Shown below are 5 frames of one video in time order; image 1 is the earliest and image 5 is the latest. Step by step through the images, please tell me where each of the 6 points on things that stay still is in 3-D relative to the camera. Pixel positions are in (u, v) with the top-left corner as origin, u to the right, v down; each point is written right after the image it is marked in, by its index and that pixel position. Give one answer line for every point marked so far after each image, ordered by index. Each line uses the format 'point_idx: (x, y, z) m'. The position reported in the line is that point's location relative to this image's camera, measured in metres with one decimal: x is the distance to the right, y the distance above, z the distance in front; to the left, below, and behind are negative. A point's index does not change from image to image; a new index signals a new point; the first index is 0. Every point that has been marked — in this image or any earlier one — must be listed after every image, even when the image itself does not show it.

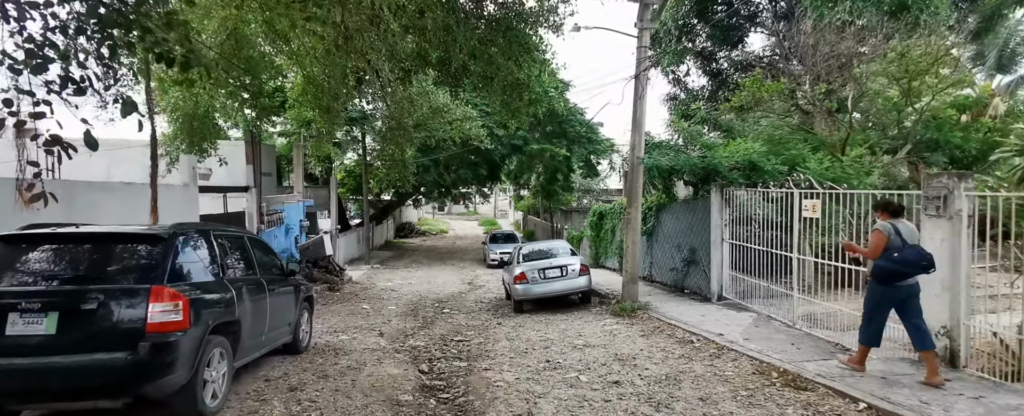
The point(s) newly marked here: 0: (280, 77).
0: (-5.8, +3.3, +13.6) m
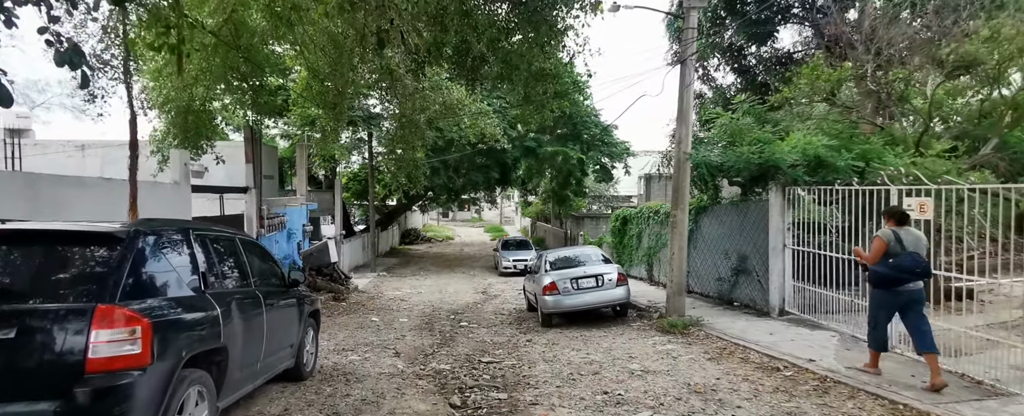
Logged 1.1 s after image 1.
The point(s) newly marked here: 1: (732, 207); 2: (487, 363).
0: (-5.3, +3.2, +12.7) m
1: (+3.5, 0.0, +8.7) m
2: (-0.3, -1.7, +6.1) m
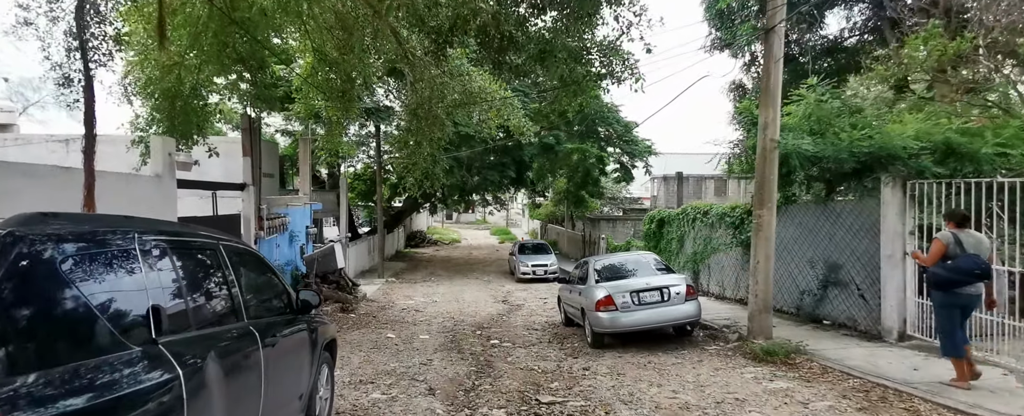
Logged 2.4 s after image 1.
0: (-4.7, +3.2, +11.4) m
1: (+4.1, 0.0, +7.4) m
2: (+0.3, -1.7, +4.7) m
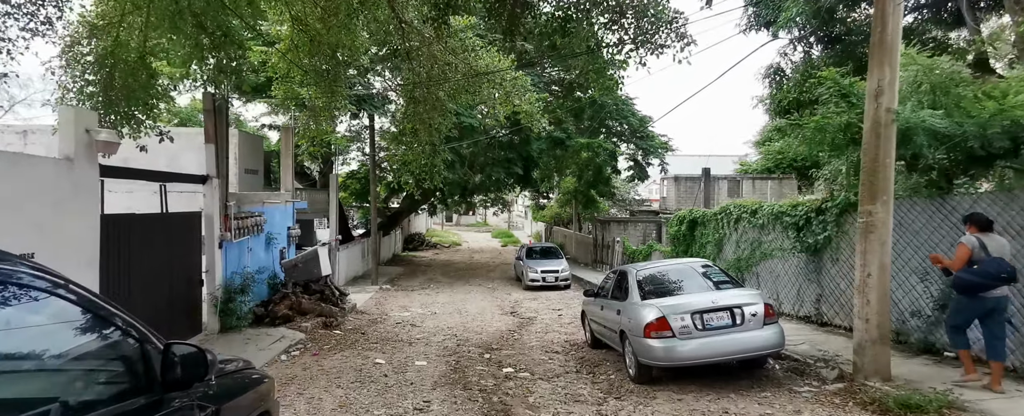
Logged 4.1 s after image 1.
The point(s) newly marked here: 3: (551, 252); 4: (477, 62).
0: (-4.5, +3.2, +9.7) m
1: (+4.4, +0.1, +5.7) m
2: (+0.6, -1.6, +3.0) m
3: (+1.3, -1.5, +18.1) m
4: (-0.7, +2.9, +10.8) m
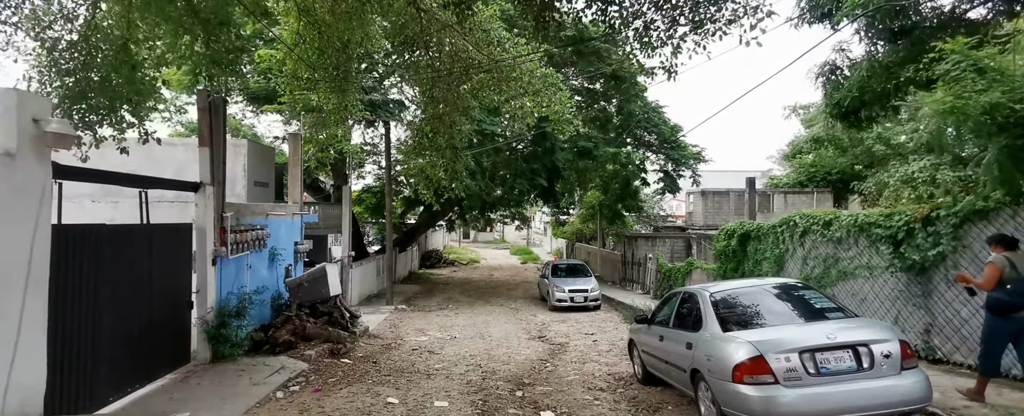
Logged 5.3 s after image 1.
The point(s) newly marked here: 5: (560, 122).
0: (-4.0, +3.0, +8.7) m
1: (+4.7, 0.0, +4.4) m
2: (+0.9, -1.6, +1.8) m
3: (+2.0, -1.9, +16.8) m
4: (-0.2, +2.7, +9.7) m
5: (+1.1, +2.0, +12.8) m
